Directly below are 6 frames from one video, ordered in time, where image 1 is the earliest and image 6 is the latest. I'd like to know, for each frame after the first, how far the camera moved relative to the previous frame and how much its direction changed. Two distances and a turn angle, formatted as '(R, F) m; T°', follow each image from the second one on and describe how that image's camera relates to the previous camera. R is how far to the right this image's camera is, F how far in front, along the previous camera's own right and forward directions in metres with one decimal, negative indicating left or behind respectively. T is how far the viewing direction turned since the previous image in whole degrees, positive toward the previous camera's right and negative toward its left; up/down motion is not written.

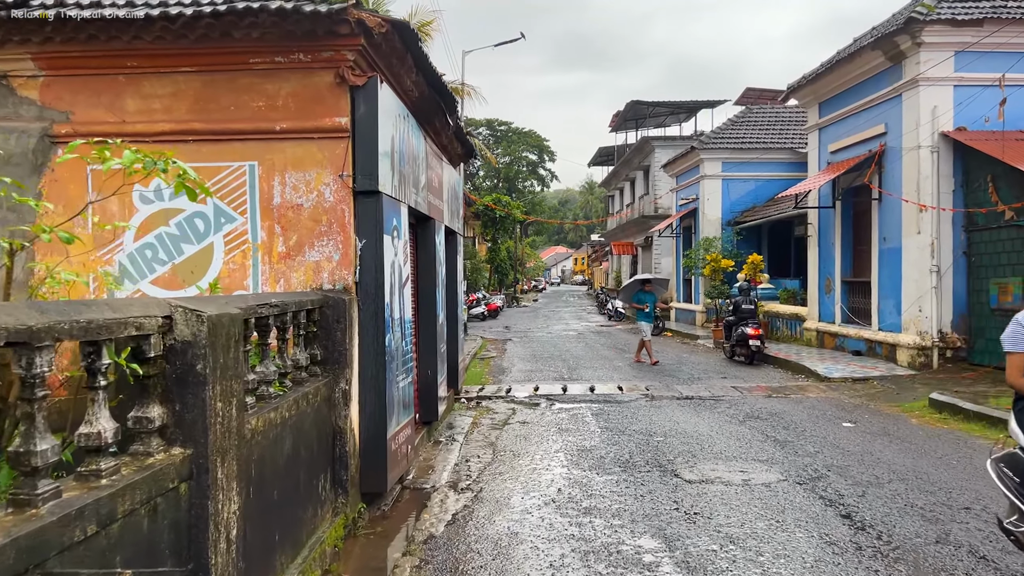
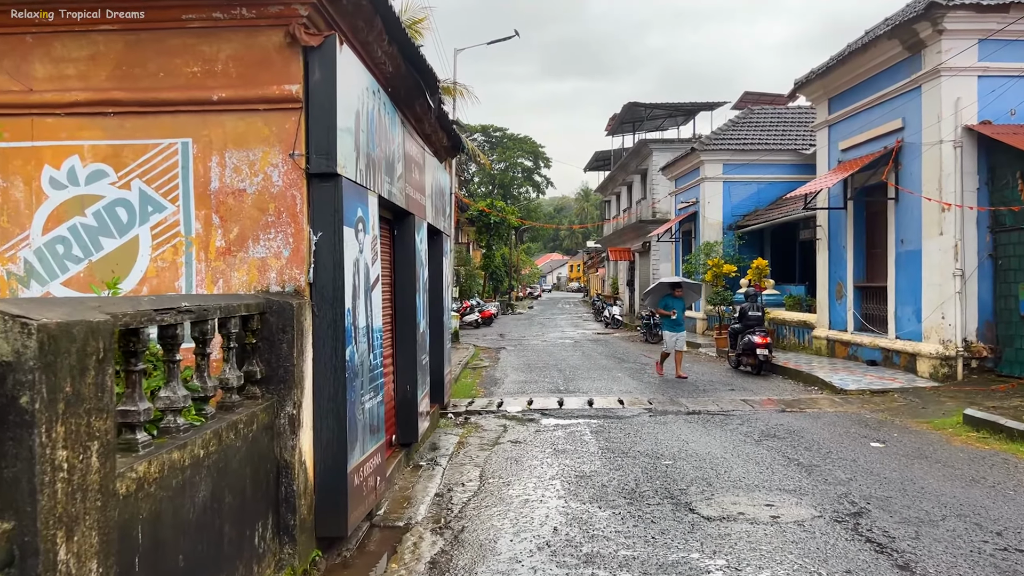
(0.0, +0.7) m; 0°
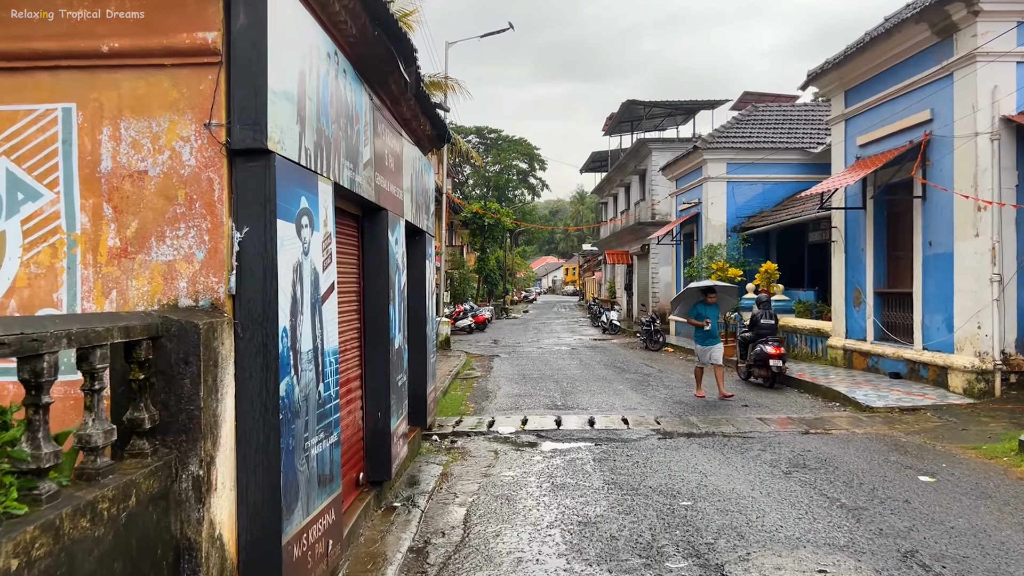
(0.0, +0.9) m; 0°
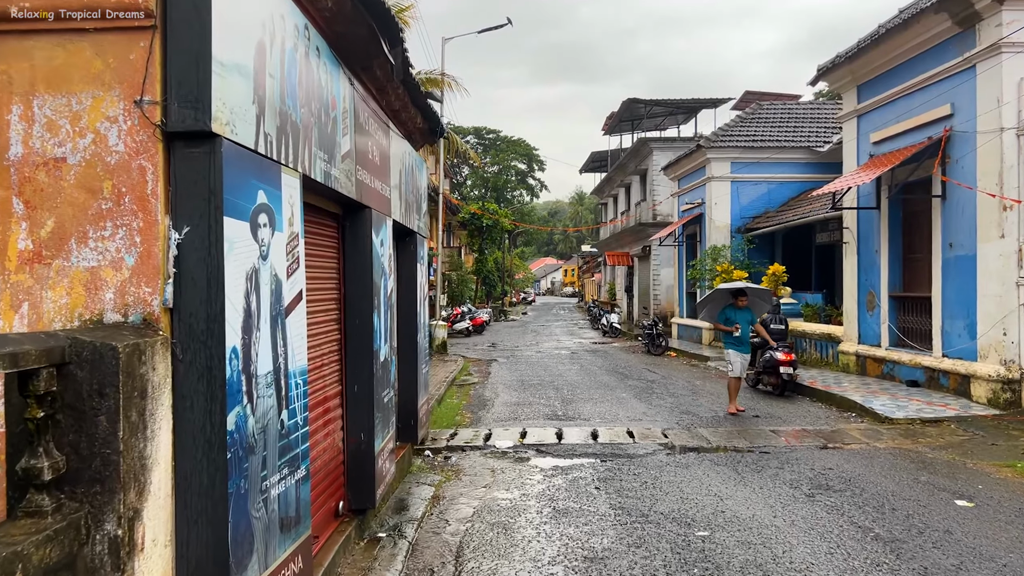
(0.0, +0.5) m; 0°
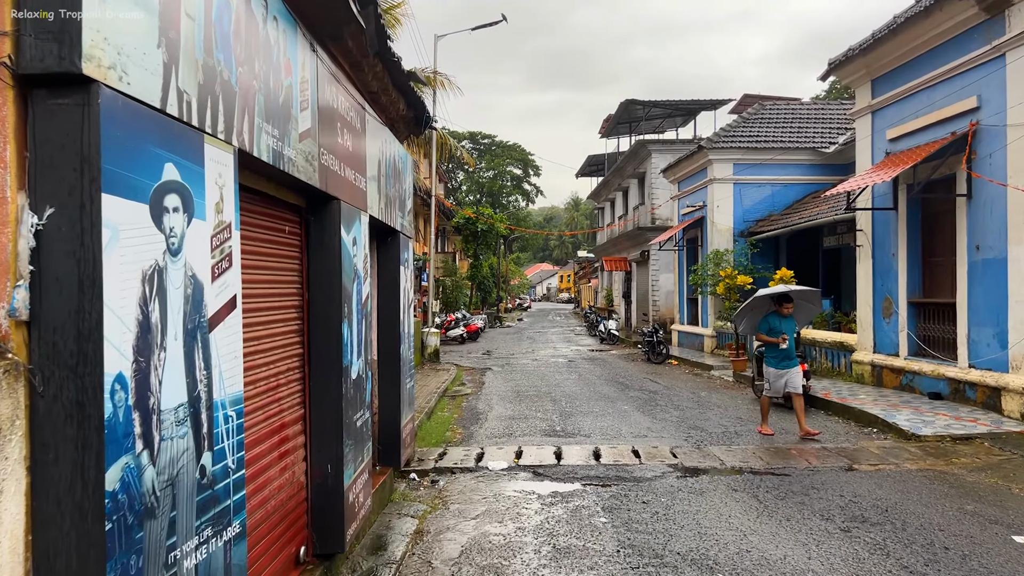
(0.0, +0.6) m; 0°
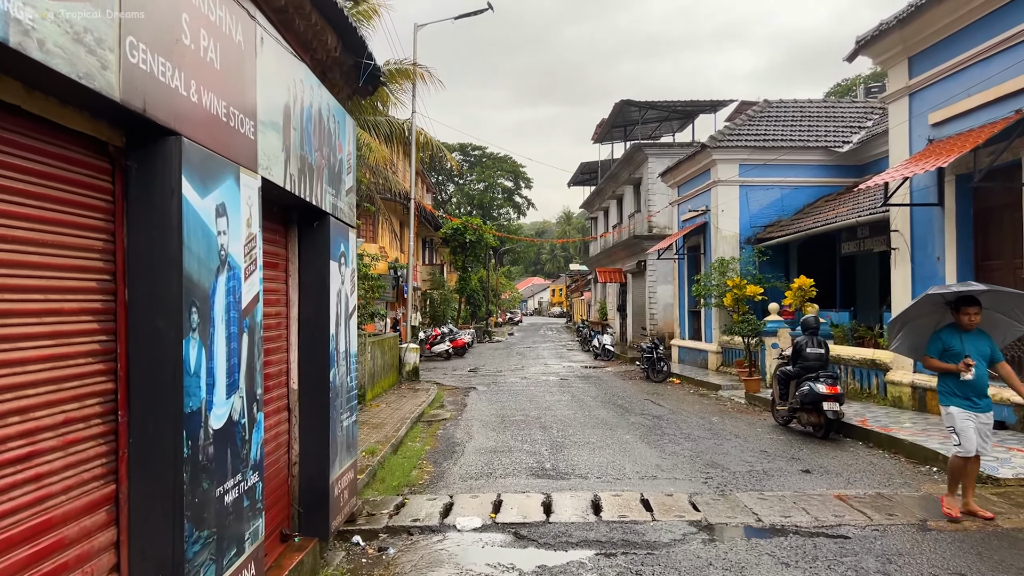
(+0.1, +1.4) m; +1°
